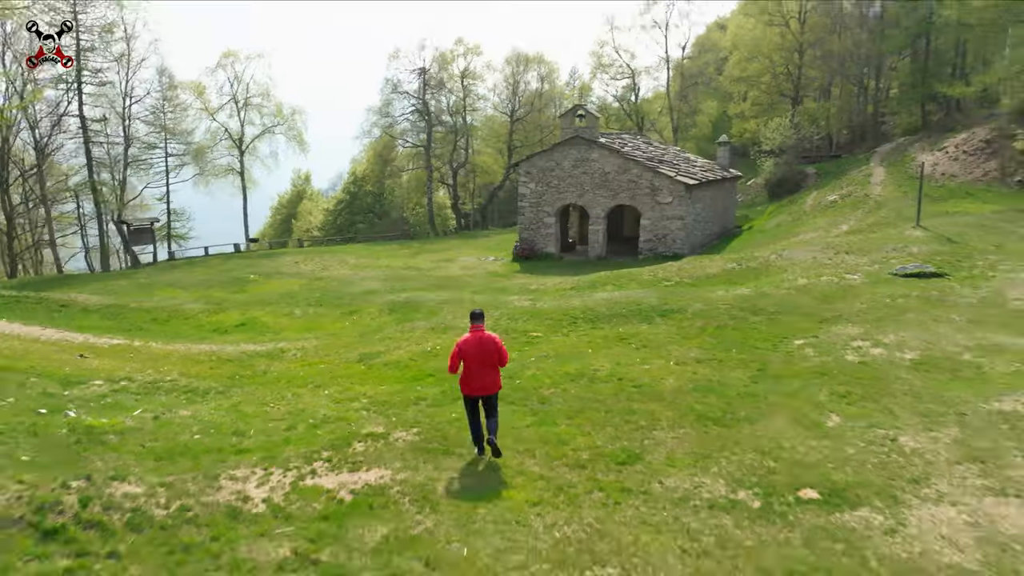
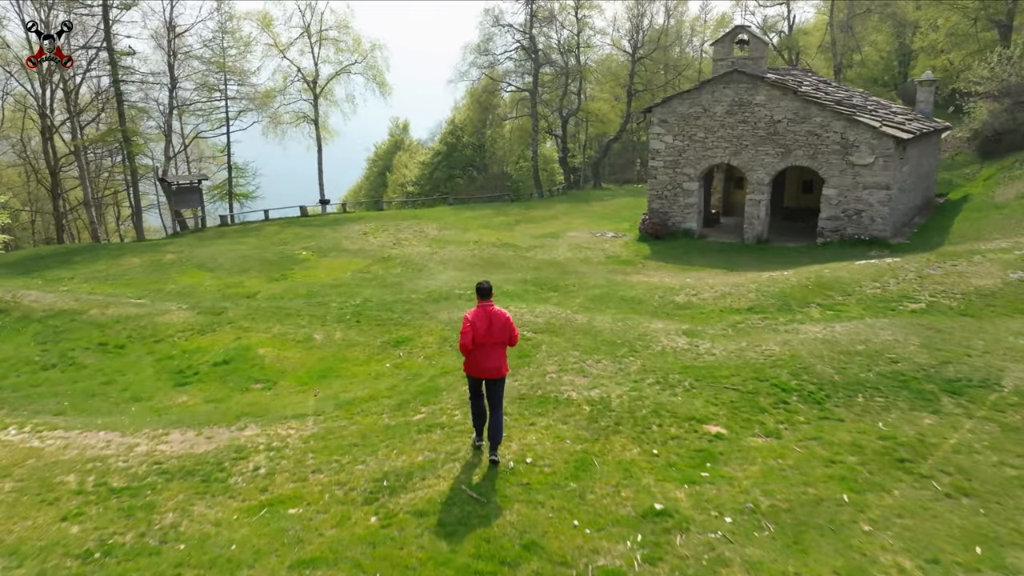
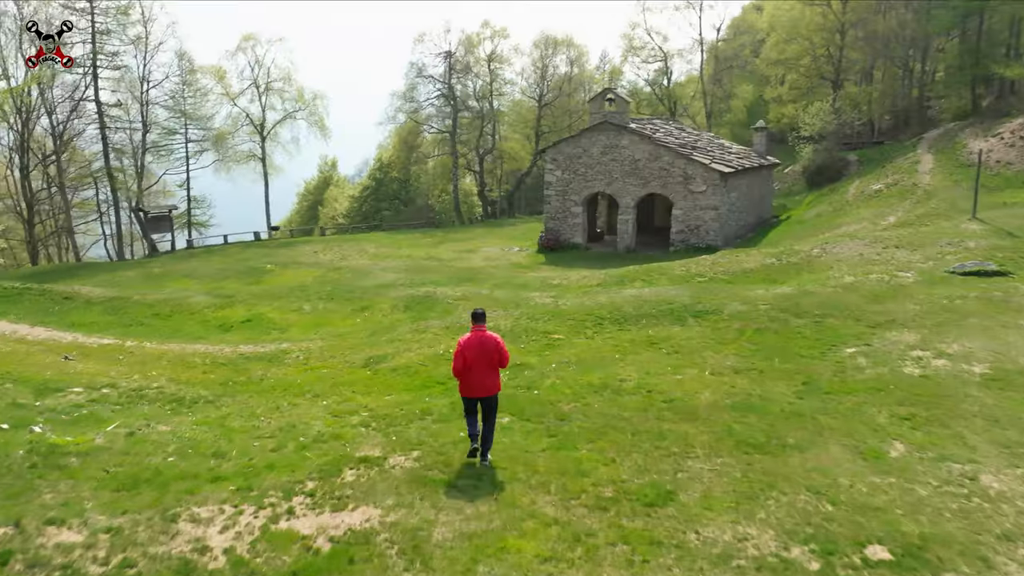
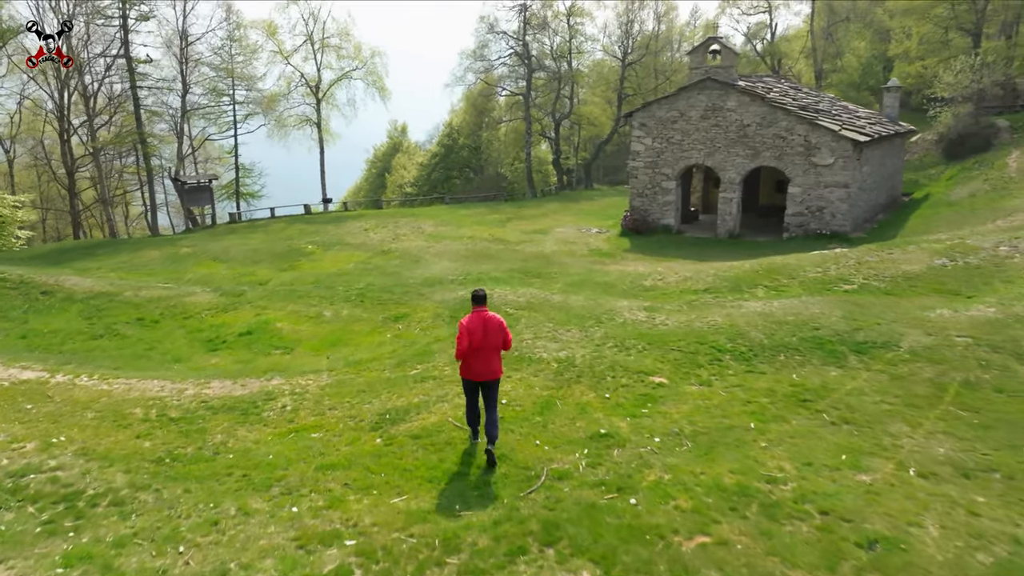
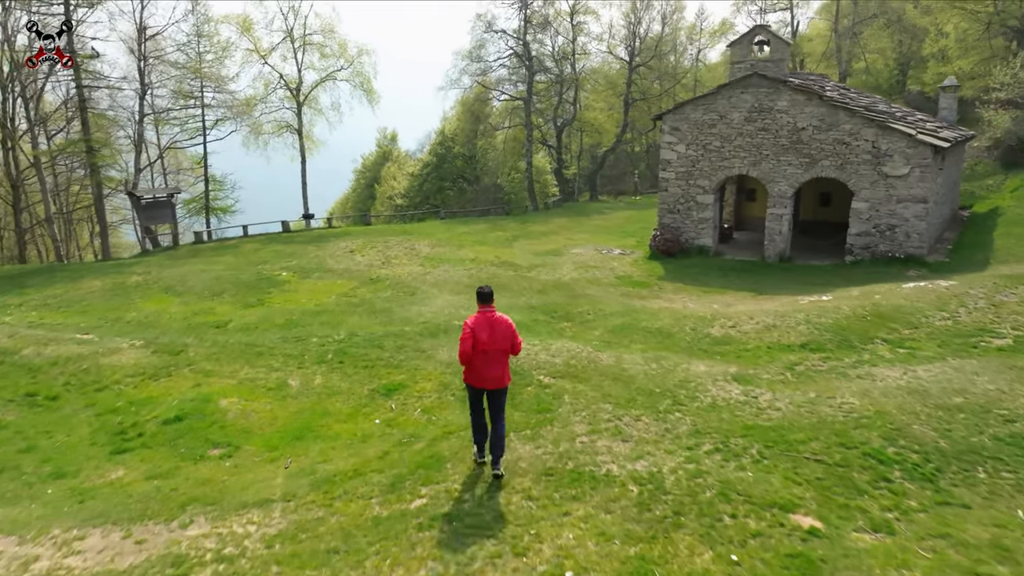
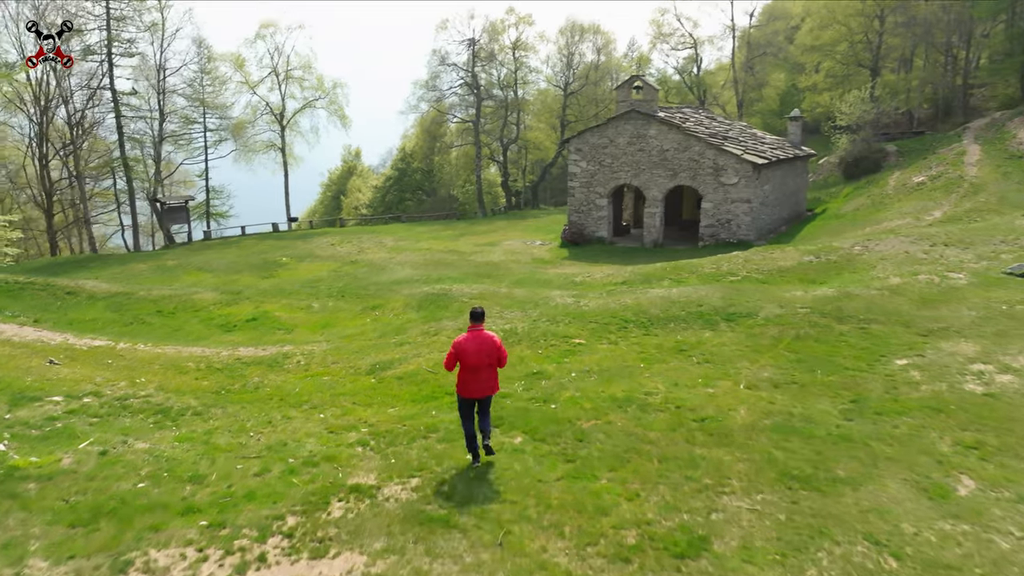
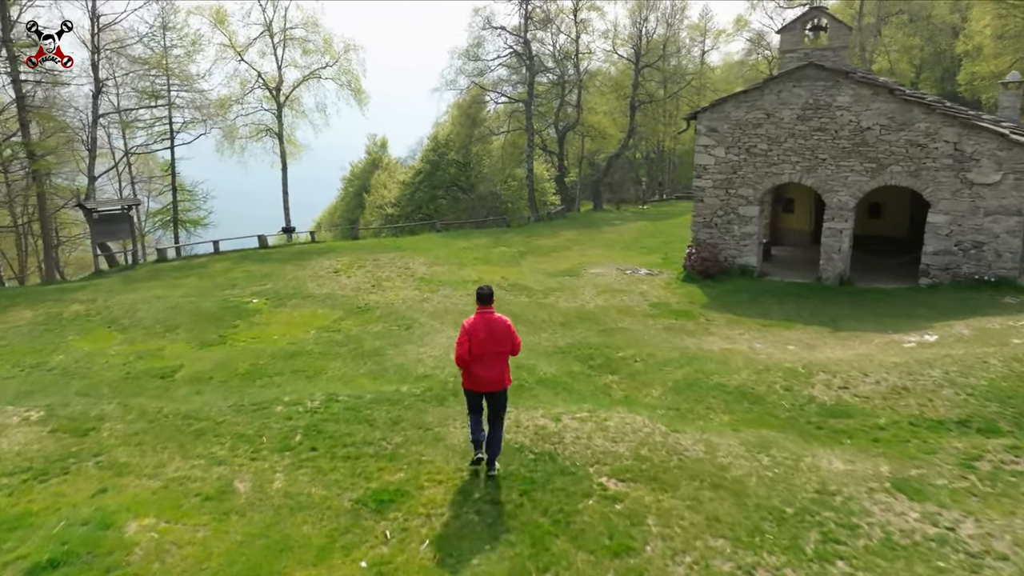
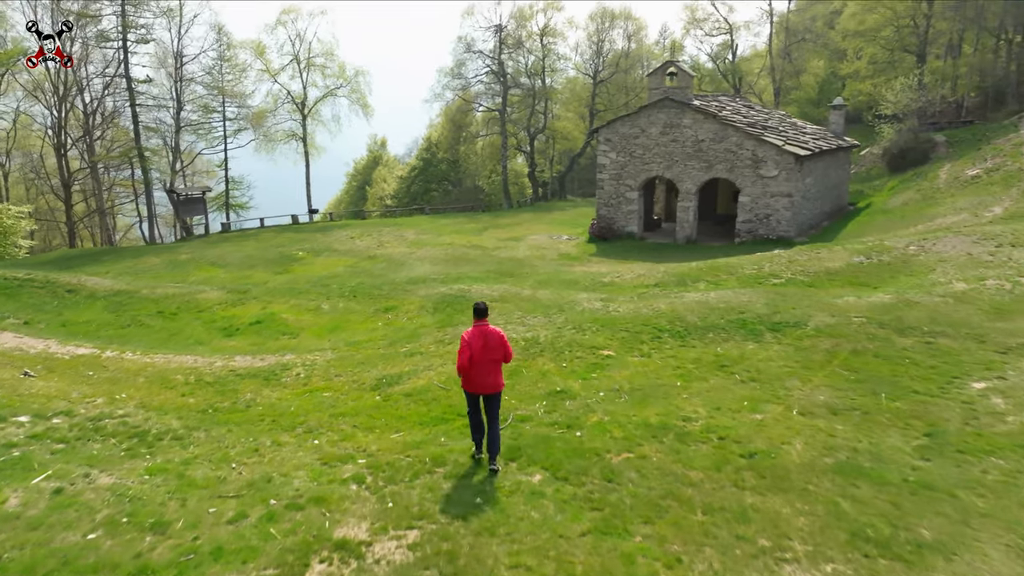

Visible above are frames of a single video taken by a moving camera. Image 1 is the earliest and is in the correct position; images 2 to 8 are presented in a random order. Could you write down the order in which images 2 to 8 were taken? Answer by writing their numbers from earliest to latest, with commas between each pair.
3, 6, 8, 4, 2, 5, 7
